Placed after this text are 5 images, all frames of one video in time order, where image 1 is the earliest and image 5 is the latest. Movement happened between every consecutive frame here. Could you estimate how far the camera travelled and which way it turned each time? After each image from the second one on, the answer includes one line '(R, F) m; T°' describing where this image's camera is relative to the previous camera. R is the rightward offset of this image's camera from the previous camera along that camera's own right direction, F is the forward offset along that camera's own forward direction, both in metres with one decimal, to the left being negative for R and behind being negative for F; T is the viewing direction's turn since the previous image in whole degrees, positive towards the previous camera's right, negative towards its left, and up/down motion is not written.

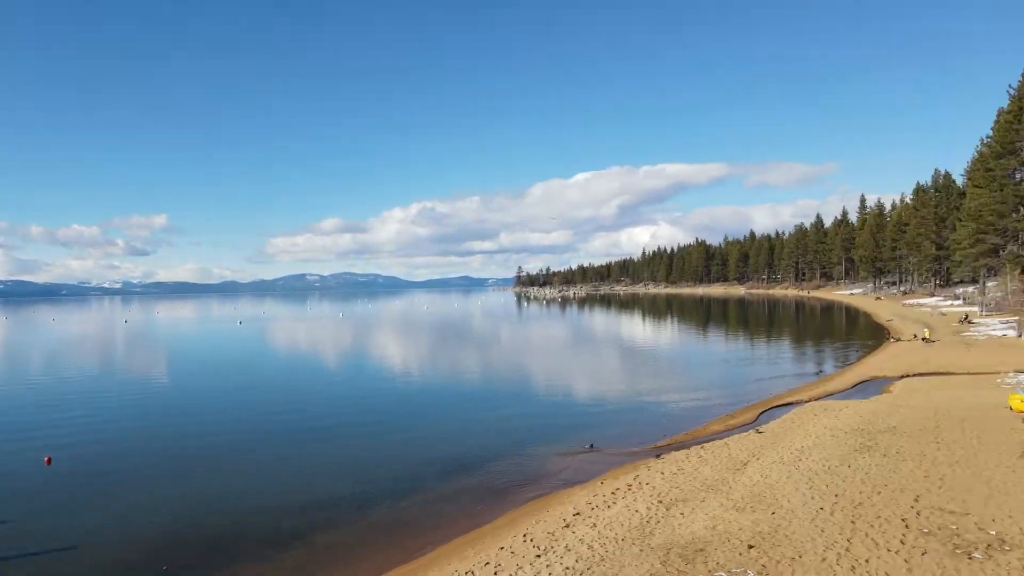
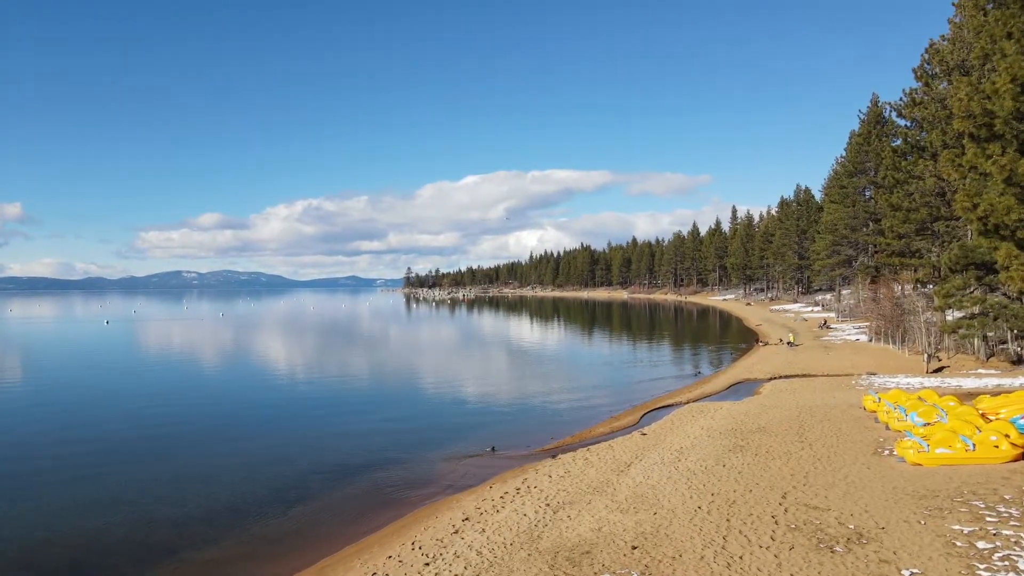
(+0.4, +0.6) m; +10°
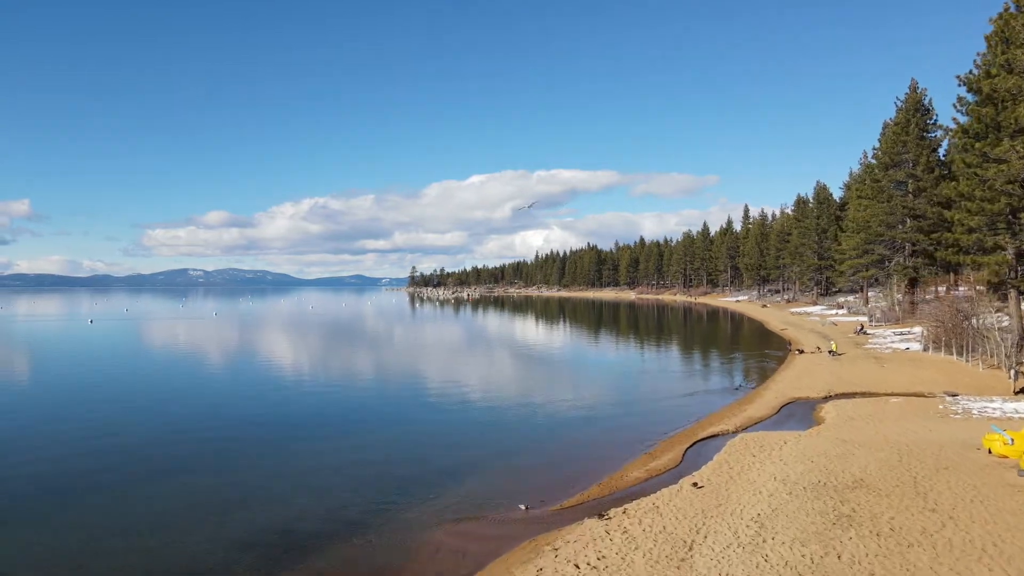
(-0.1, +3.4) m; -1°
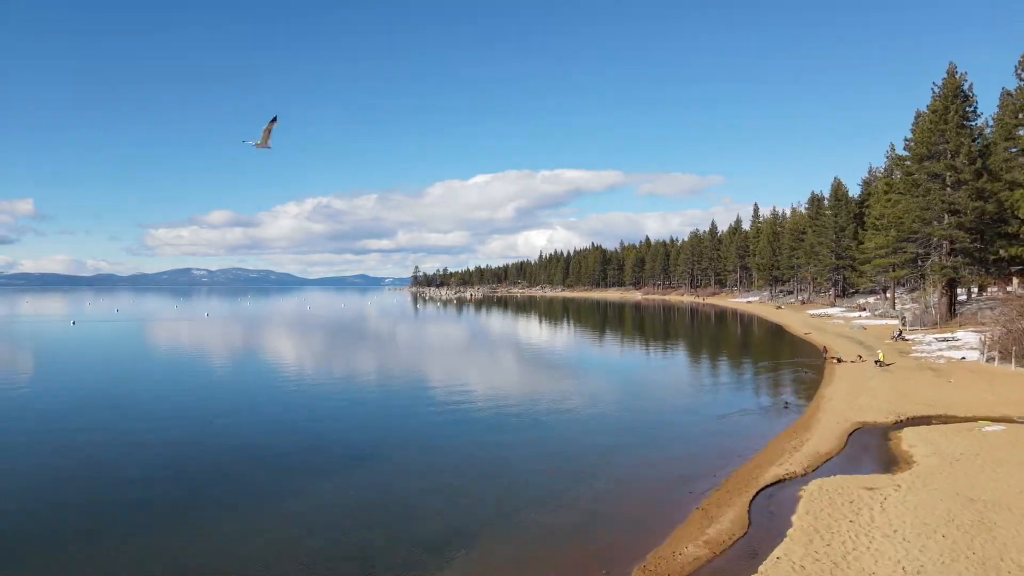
(-0.1, +3.0) m; 0°
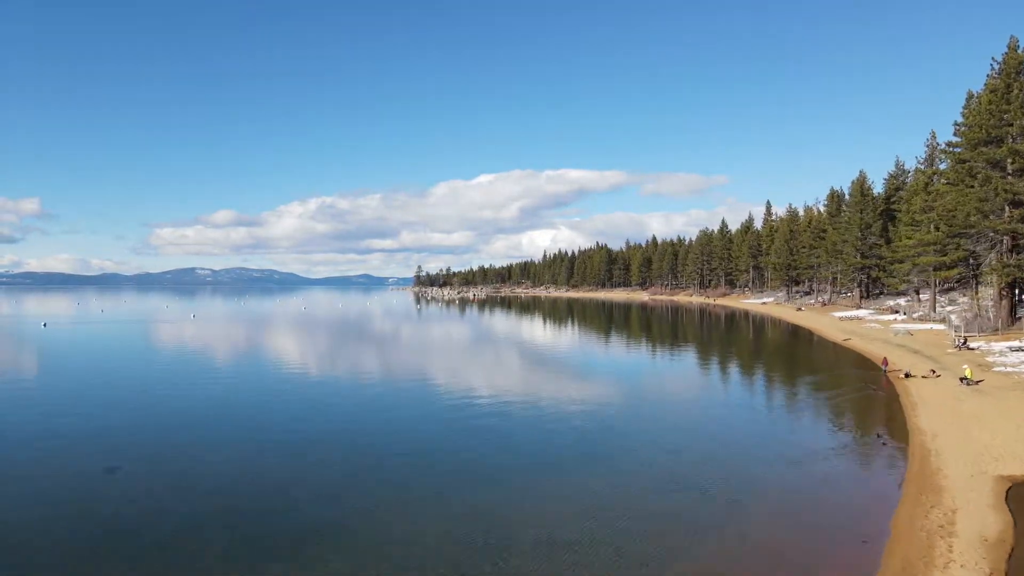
(-0.1, +4.1) m; 0°
